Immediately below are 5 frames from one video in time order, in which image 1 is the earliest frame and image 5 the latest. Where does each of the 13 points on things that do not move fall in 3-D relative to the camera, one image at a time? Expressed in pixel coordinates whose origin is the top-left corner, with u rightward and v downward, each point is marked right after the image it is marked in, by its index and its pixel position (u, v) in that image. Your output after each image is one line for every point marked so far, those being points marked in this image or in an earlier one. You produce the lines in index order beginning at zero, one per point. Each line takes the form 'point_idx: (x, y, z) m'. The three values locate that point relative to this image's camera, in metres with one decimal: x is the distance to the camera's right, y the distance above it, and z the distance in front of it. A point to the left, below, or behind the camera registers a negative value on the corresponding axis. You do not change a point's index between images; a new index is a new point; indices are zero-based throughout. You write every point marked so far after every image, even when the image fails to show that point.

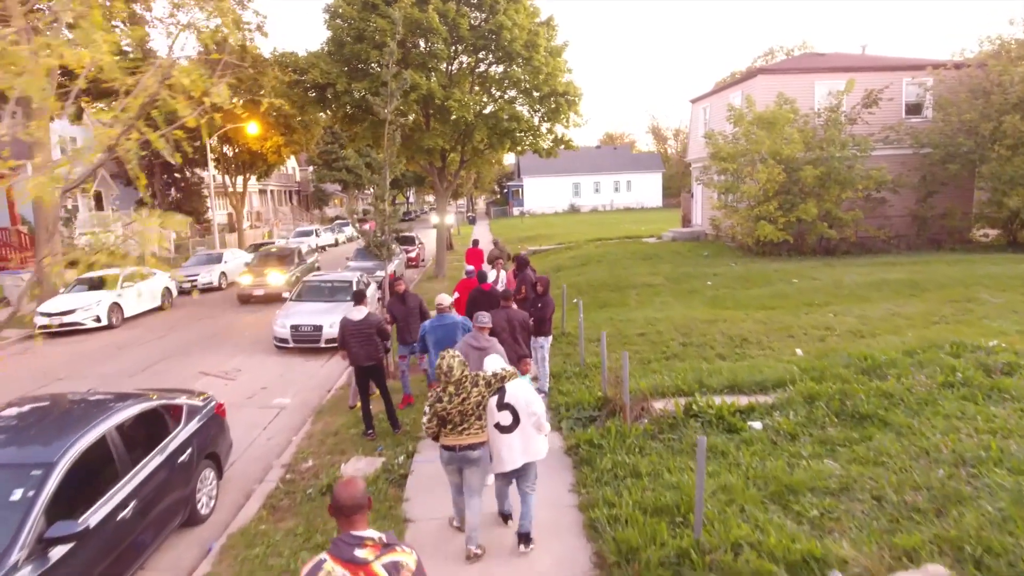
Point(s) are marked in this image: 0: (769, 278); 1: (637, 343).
0: (+6.2, +0.2, +15.1) m
1: (+2.0, -0.9, +10.2) m
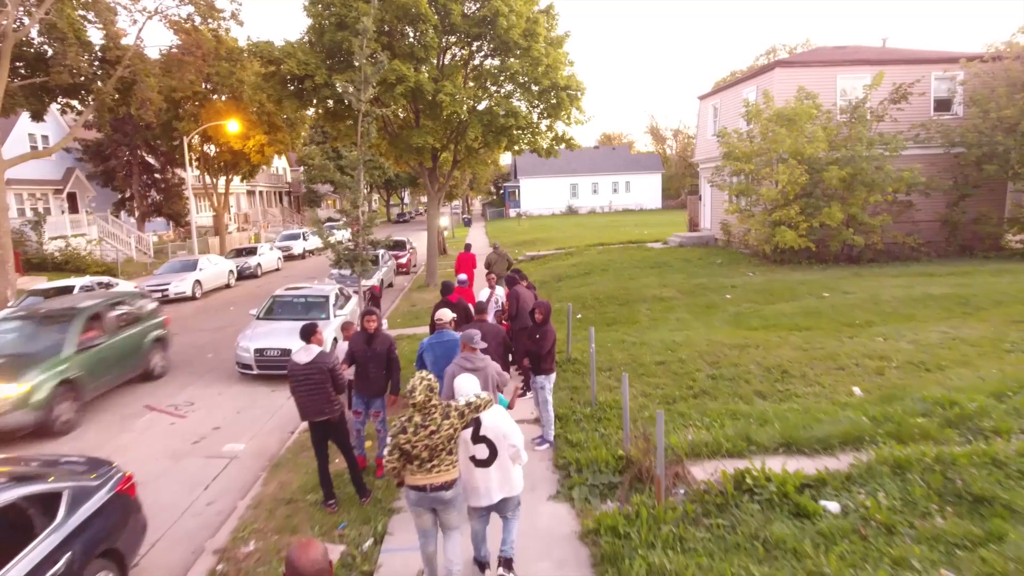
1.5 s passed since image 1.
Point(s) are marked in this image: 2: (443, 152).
0: (+6.1, -0.1, +13.6) m
1: (+2.0, -1.2, +8.7) m
2: (-2.1, +4.2, +19.5) m
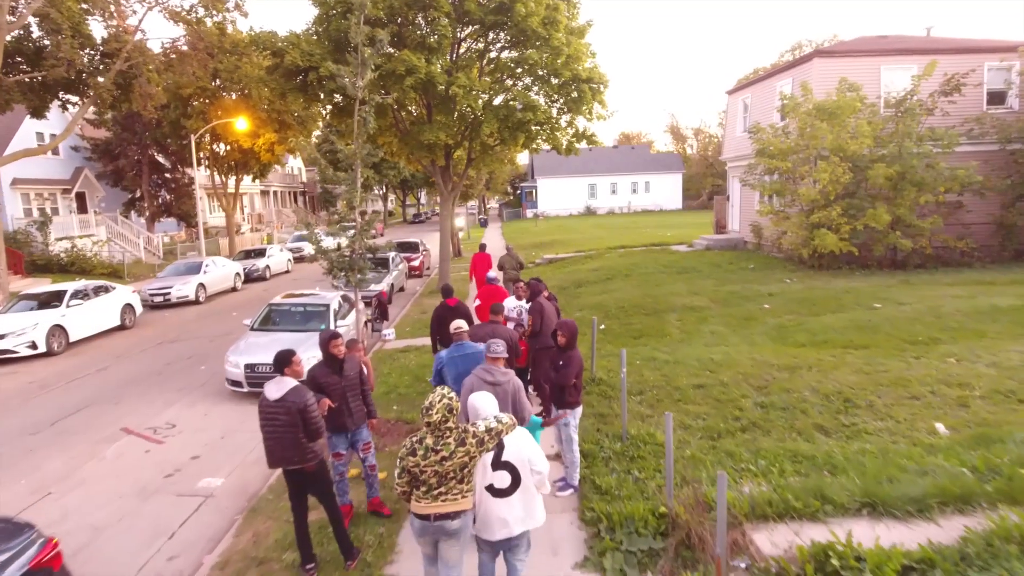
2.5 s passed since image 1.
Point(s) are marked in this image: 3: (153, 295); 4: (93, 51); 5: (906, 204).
0: (+6.4, -0.3, +12.3) m
1: (+2.2, -1.4, +7.5) m
2: (-1.6, +4.1, +18.4) m
3: (-10.7, -0.2, +18.8) m
4: (-12.0, +6.8, +18.1) m
5: (+9.4, +2.0, +15.1) m
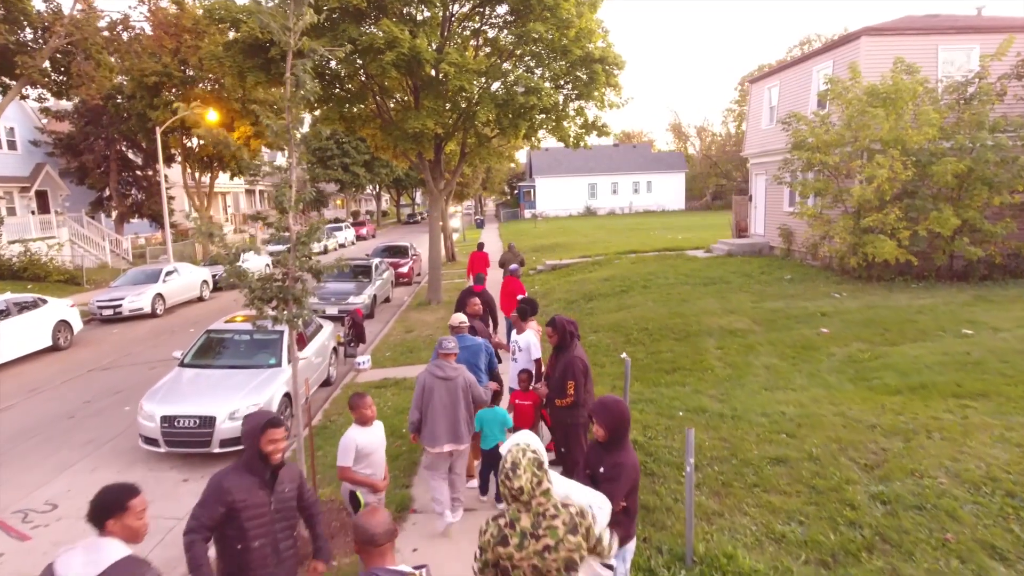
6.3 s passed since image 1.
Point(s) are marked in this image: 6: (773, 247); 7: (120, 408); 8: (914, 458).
0: (+6.5, -0.6, +10.1) m
1: (+2.3, -1.7, +5.2) m
2: (-1.6, +3.7, +16.1) m
3: (-10.7, -0.5, +16.4) m
4: (-12.0, +6.5, +15.7) m
5: (+9.4, +1.7, +12.8) m
6: (+7.8, +1.2, +18.8) m
7: (-5.9, -1.8, +9.5) m
8: (+3.5, -1.5, +5.6) m
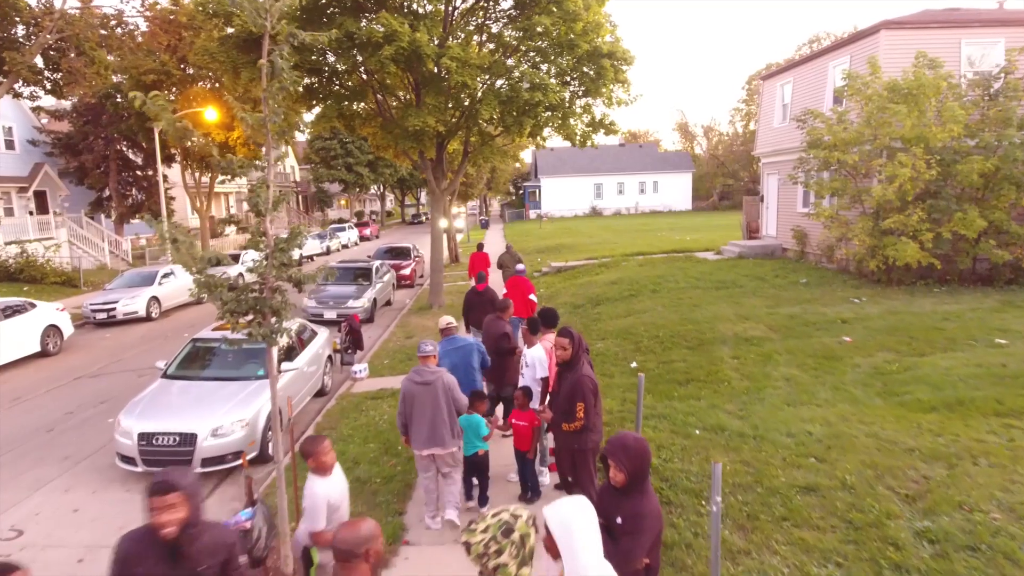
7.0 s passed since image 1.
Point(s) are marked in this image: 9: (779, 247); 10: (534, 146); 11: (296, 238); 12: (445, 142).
0: (+6.5, -0.7, +9.5) m
1: (+2.3, -1.8, +4.7) m
2: (-1.5, +3.7, +15.6) m
3: (-10.6, -0.6, +16.0) m
4: (-11.9, +6.4, +15.3) m
5: (+9.5, +1.6, +12.2) m
6: (+7.9, +1.1, +18.3) m
7: (-5.8, -1.9, +9.0) m
8: (+3.6, -1.6, +5.0) m
9: (+7.7, +1.2, +18.2) m
10: (+0.5, +3.3, +14.6) m
11: (-1.7, +0.4, +5.1) m
12: (-1.7, +3.7, +15.8) m
